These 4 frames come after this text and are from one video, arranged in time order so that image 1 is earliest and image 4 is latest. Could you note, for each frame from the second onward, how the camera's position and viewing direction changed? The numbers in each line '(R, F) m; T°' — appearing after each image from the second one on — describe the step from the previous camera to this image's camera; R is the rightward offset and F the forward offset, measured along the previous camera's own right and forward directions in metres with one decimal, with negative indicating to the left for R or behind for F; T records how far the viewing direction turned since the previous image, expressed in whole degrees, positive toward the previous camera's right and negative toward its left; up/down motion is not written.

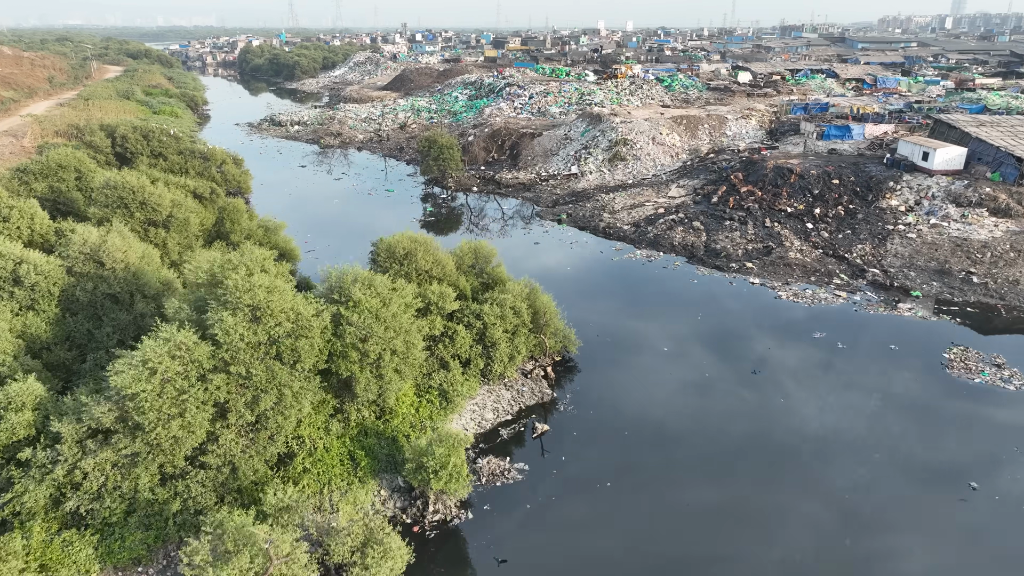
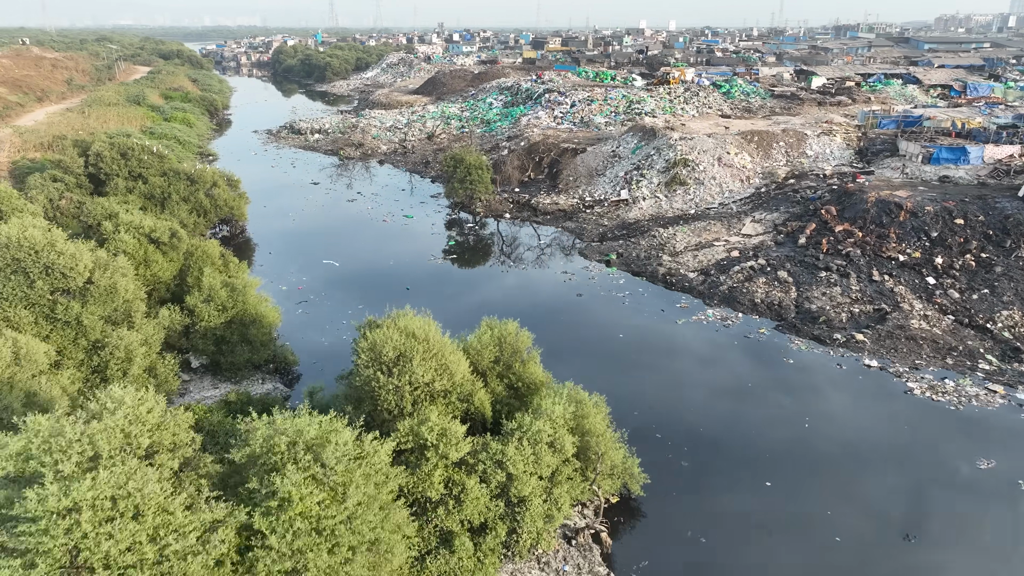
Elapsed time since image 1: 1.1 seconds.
(-0.1, +3.2) m; -3°
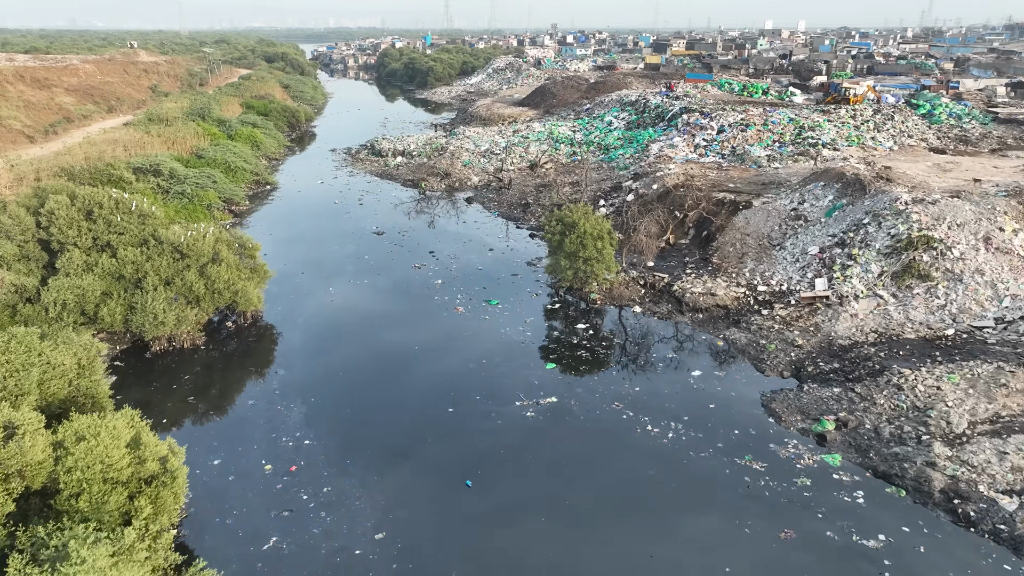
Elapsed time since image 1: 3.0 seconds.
(-0.6, +6.1) m; -8°
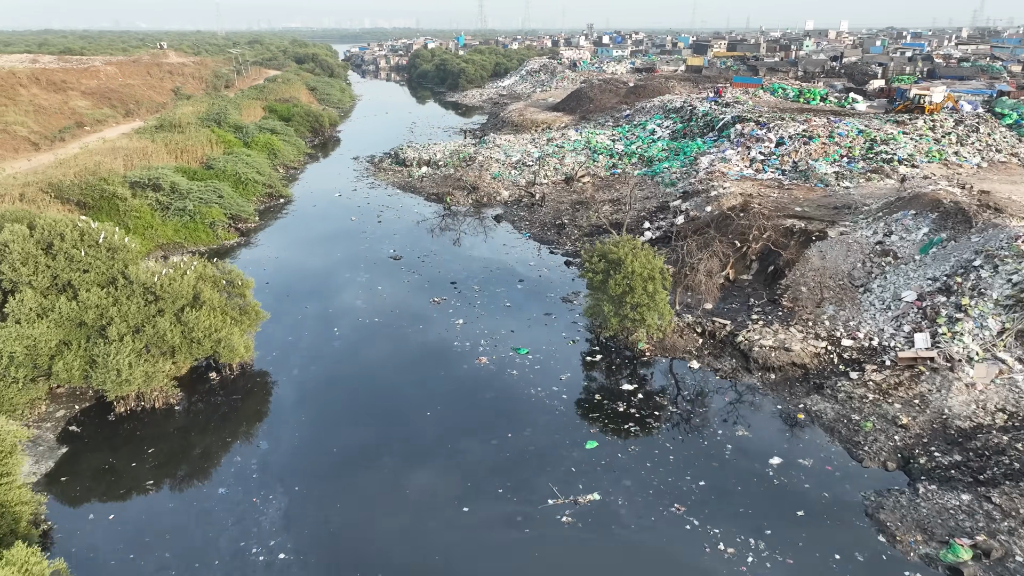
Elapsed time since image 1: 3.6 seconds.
(-0.1, +2.0) m; -2°
